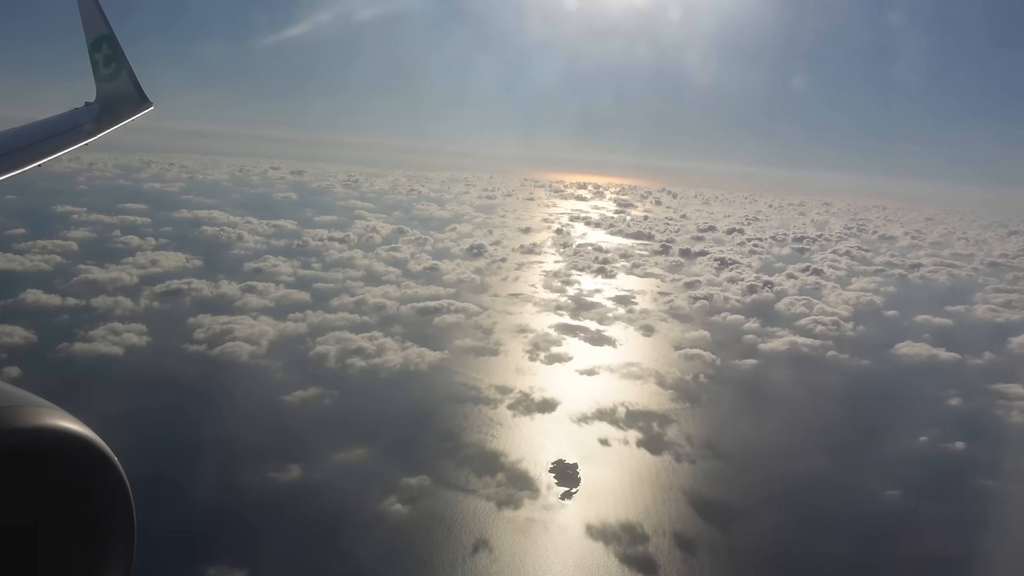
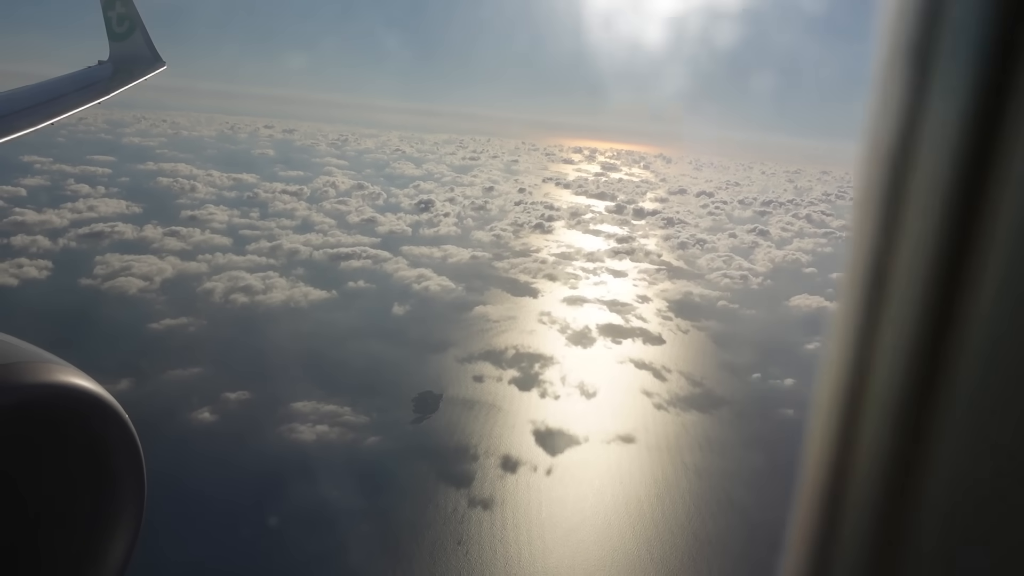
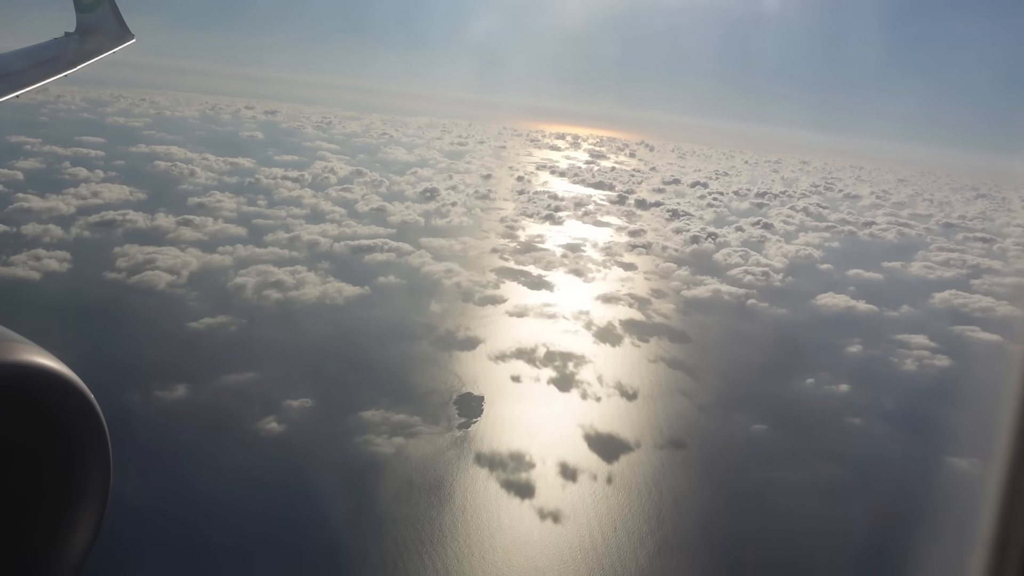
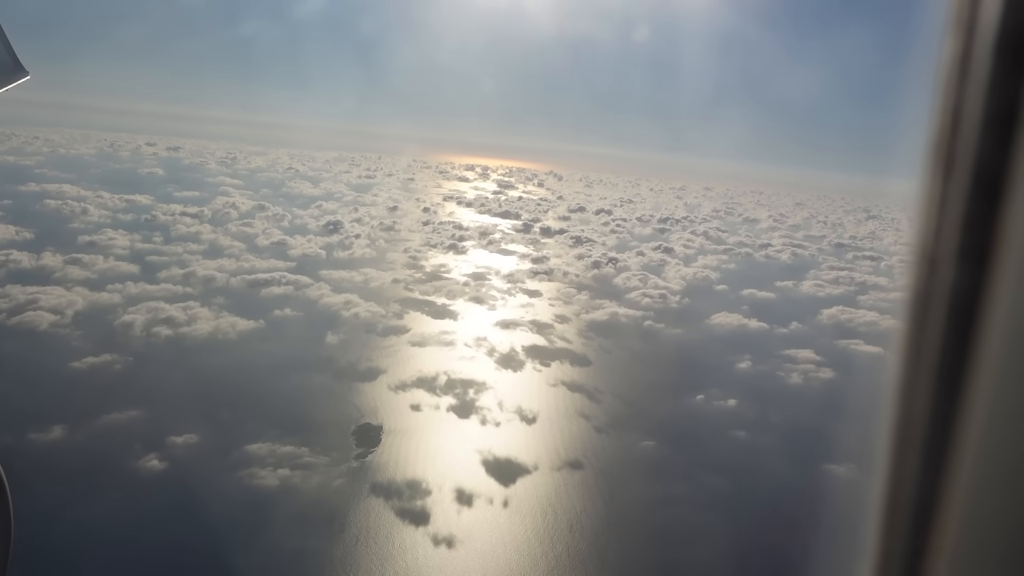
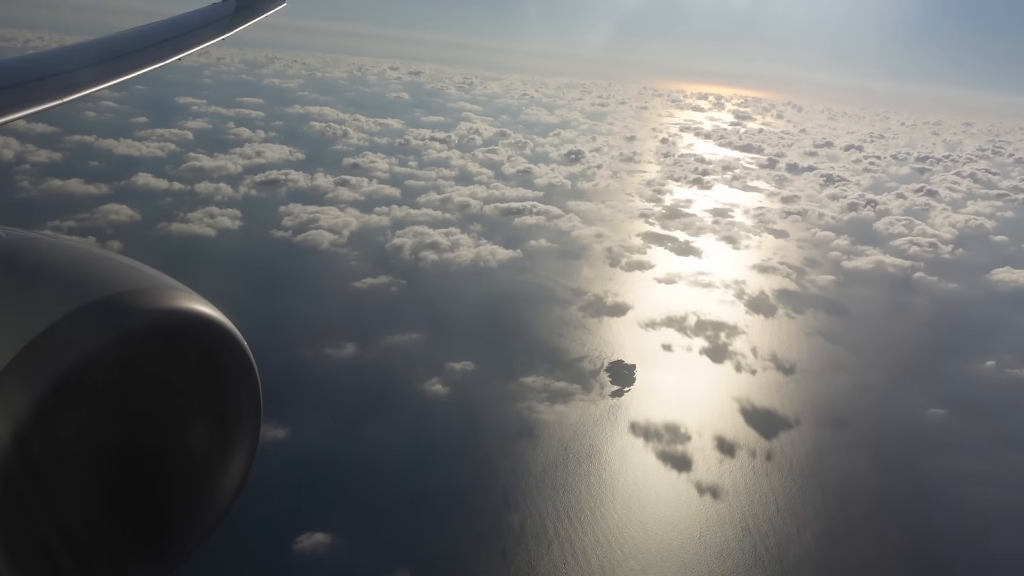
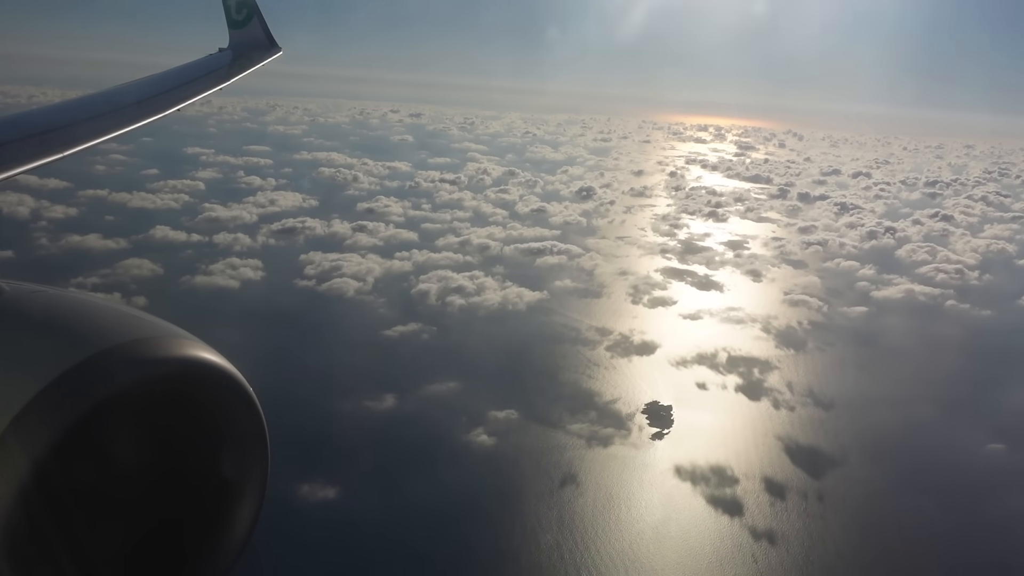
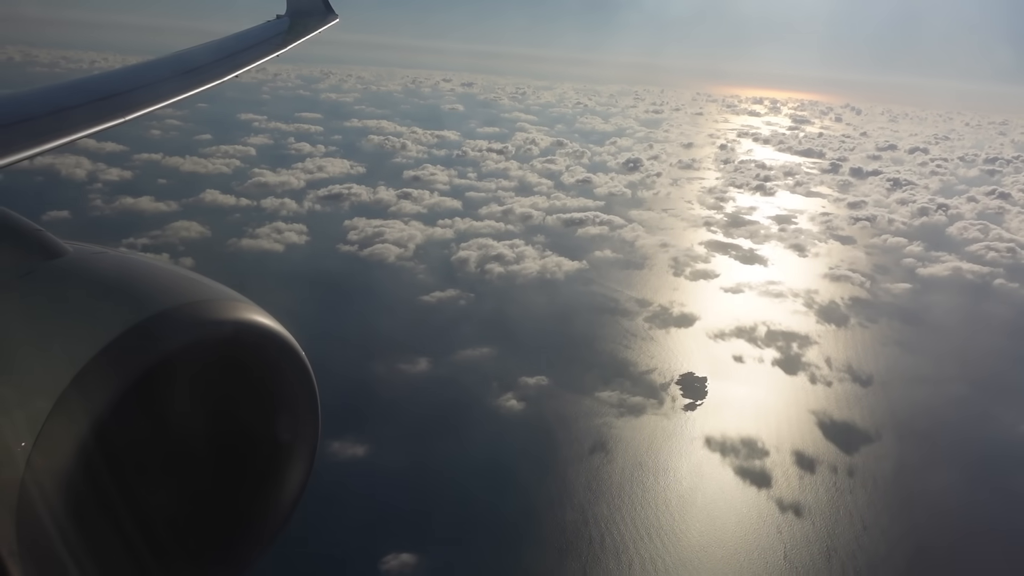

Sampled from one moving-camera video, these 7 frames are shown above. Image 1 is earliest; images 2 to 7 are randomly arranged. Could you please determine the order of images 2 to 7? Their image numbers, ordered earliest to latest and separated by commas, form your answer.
6, 7, 5, 3, 4, 2
